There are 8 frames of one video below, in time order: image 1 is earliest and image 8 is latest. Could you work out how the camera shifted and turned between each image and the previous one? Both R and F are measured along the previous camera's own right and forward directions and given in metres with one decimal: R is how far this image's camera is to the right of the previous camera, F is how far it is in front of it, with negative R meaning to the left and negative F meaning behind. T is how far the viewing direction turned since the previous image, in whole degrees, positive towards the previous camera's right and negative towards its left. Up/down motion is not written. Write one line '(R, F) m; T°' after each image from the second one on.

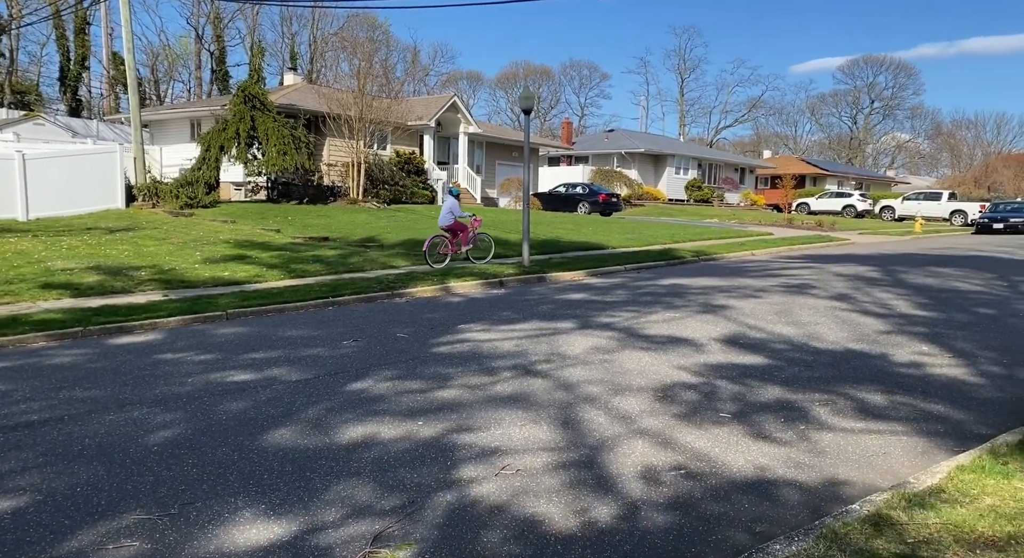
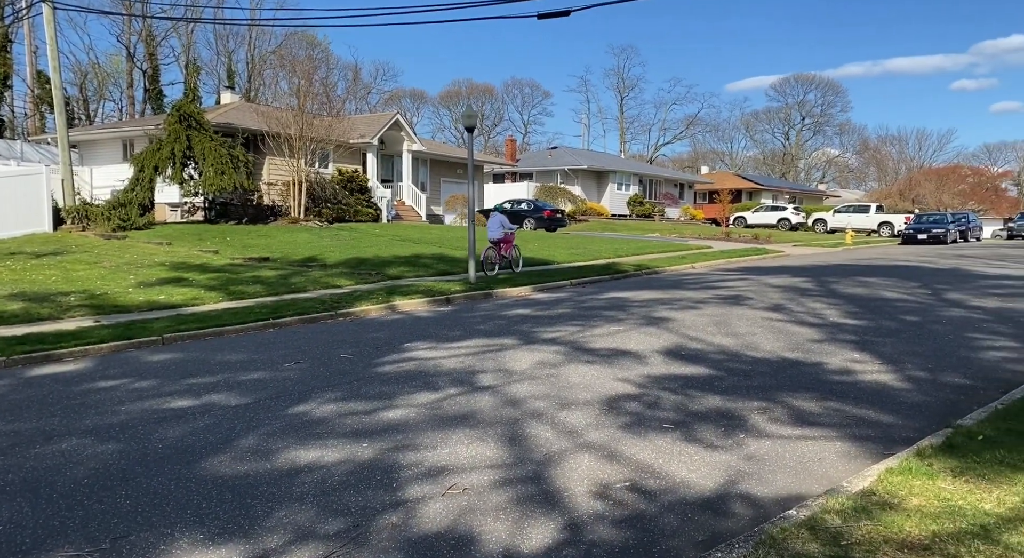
(0.0, 0.0) m; +4°
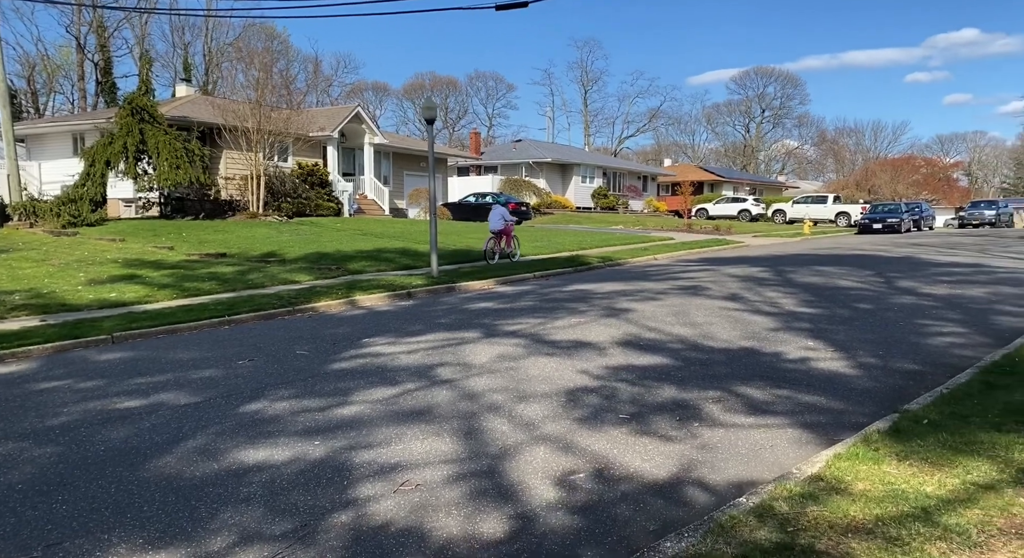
(+0.1, 0.0) m; +3°
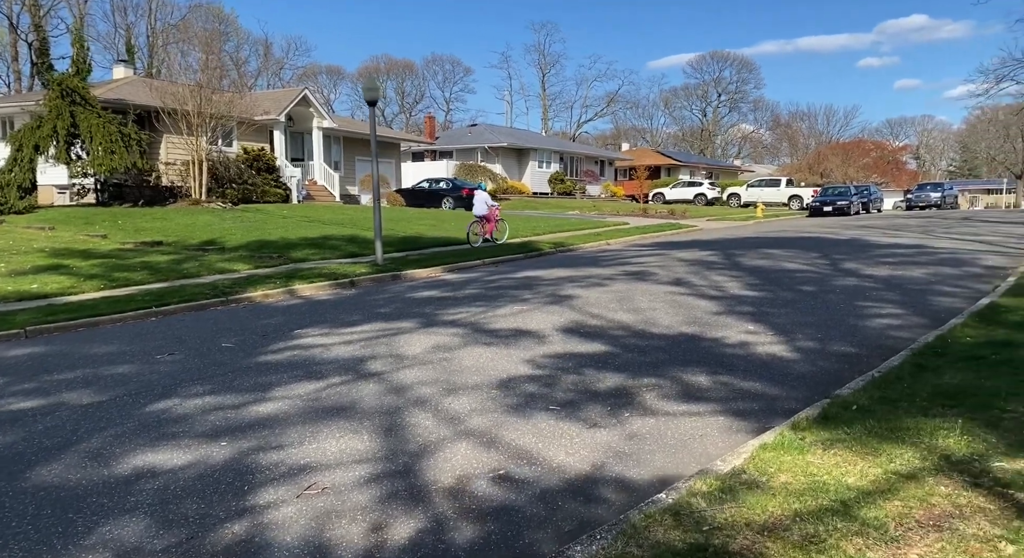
(+0.3, +0.2) m; +3°
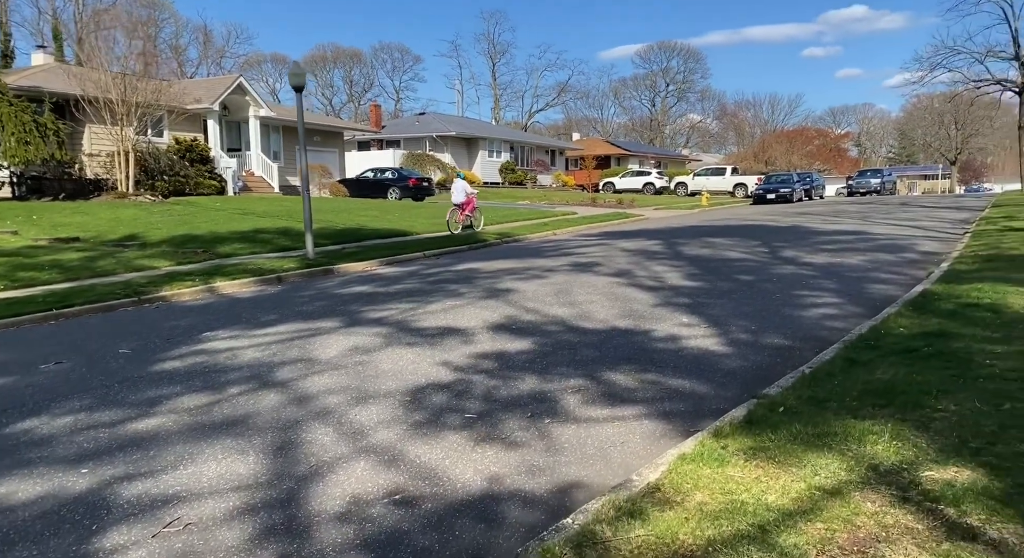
(+0.3, +0.4) m; +4°
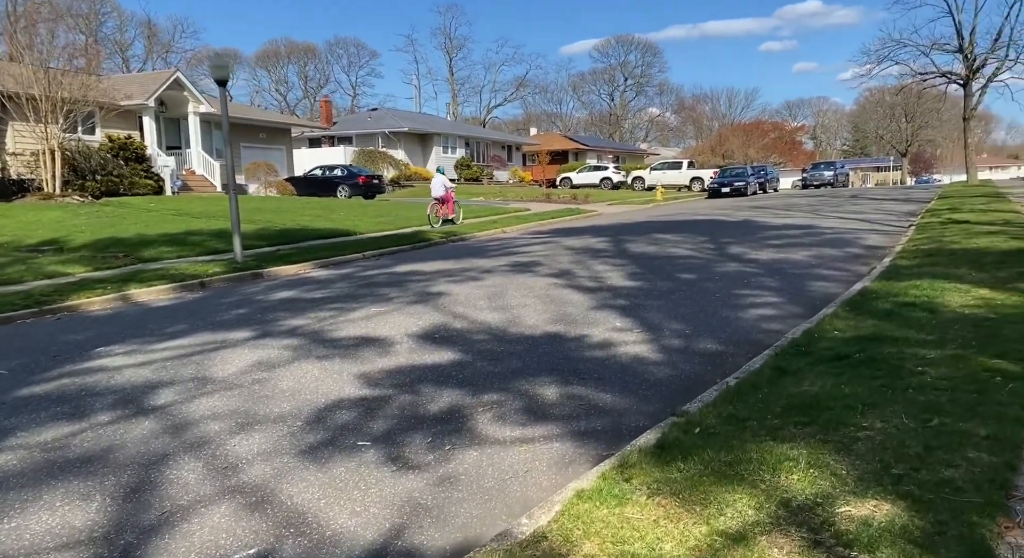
(+0.4, +0.4) m; +3°
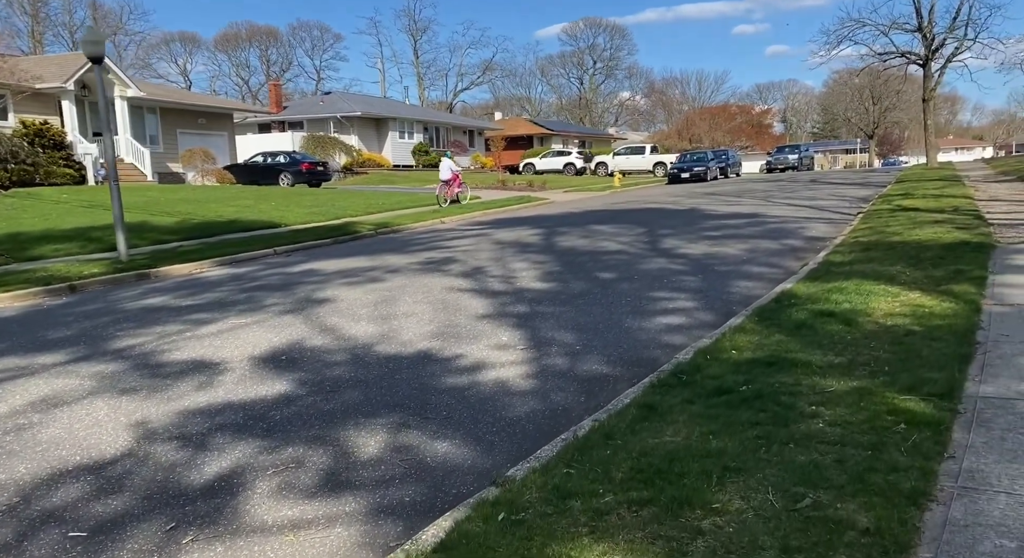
(+1.0, +1.0) m; +2°
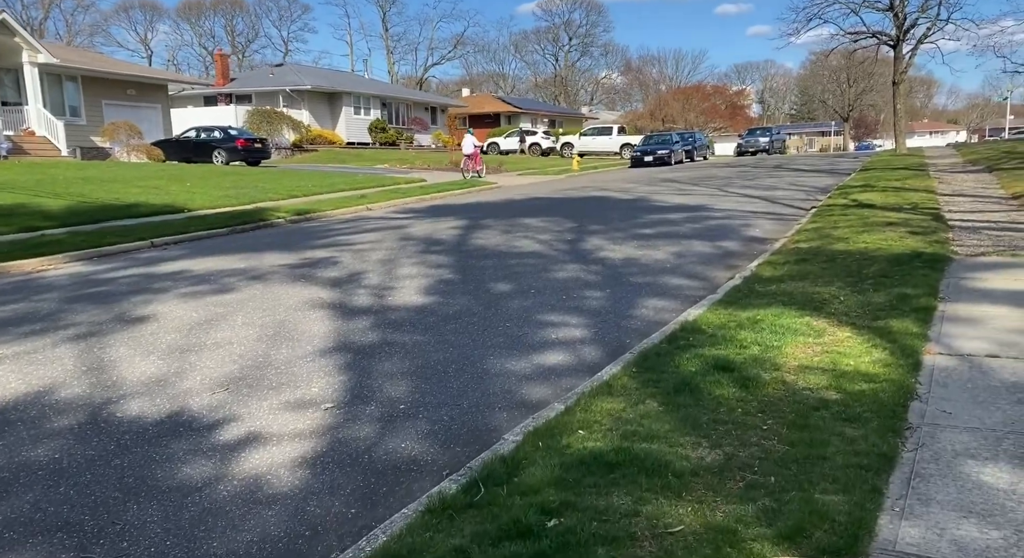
(+1.1, +1.5) m; +2°
